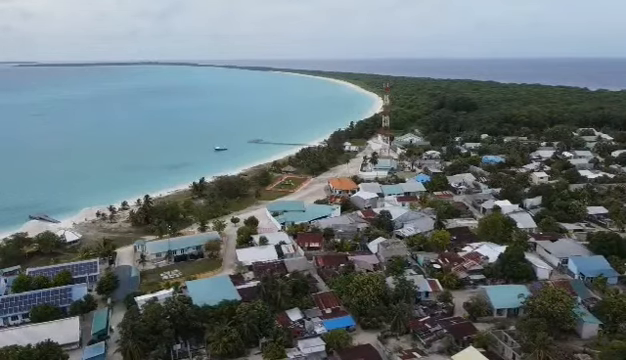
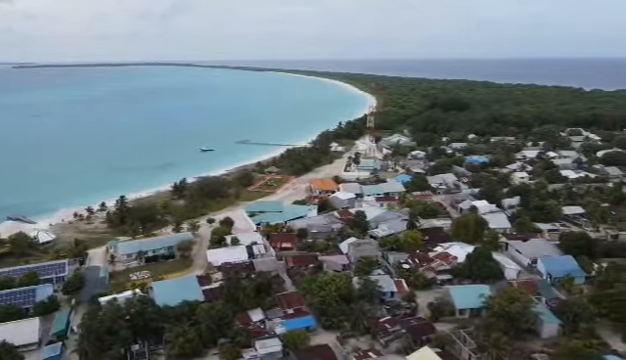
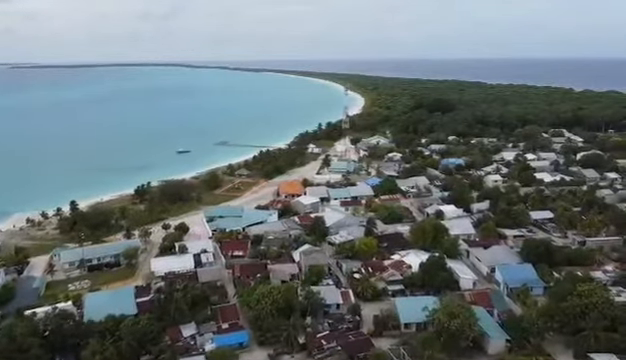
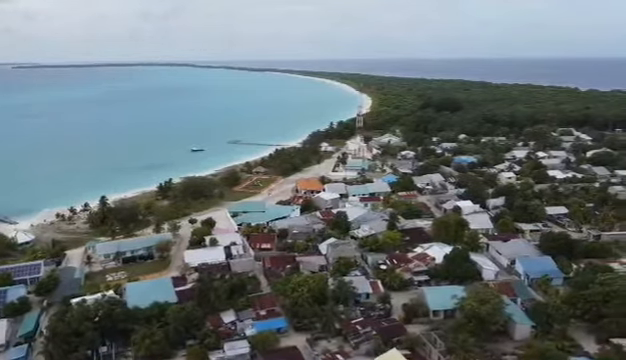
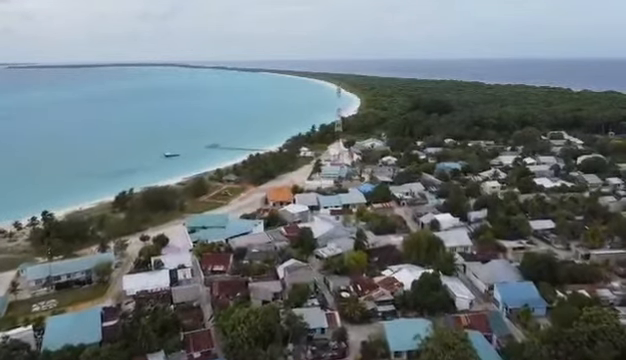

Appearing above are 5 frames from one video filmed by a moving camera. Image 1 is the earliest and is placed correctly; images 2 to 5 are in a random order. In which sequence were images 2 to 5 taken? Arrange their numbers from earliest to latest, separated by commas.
2, 4, 3, 5
